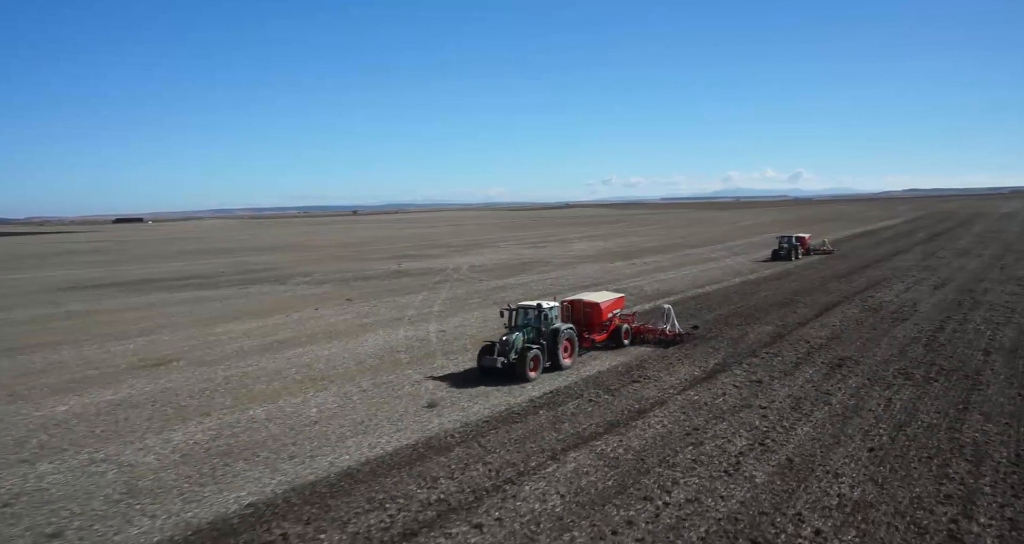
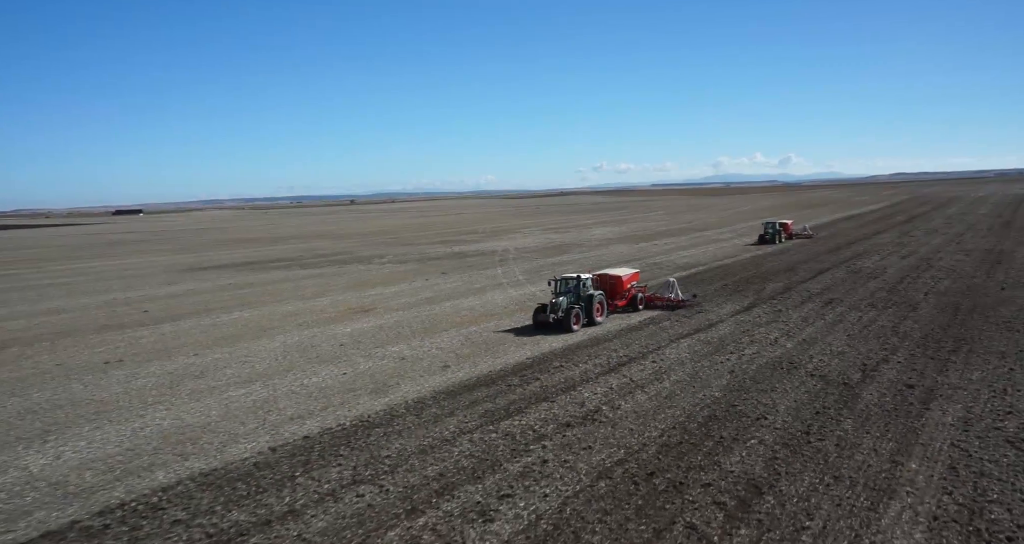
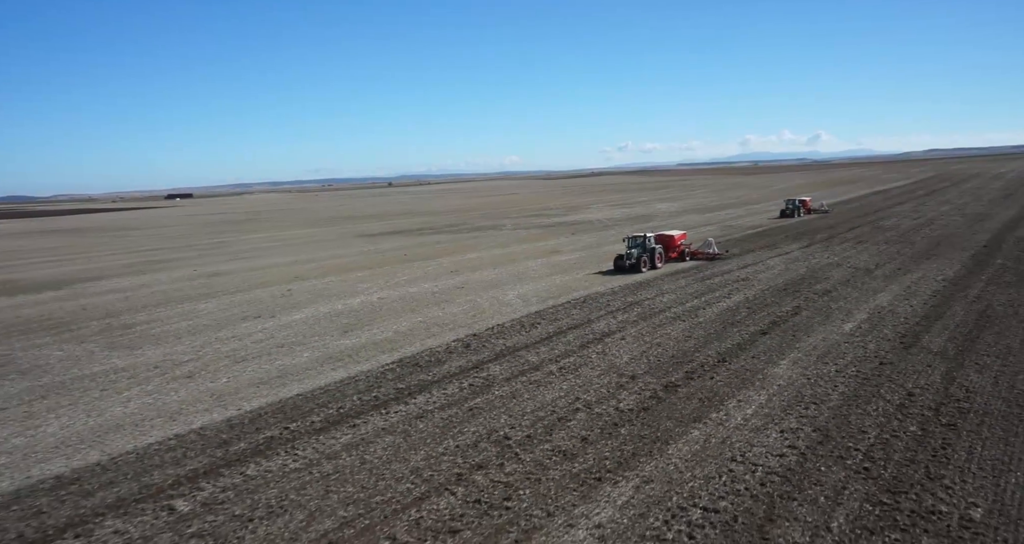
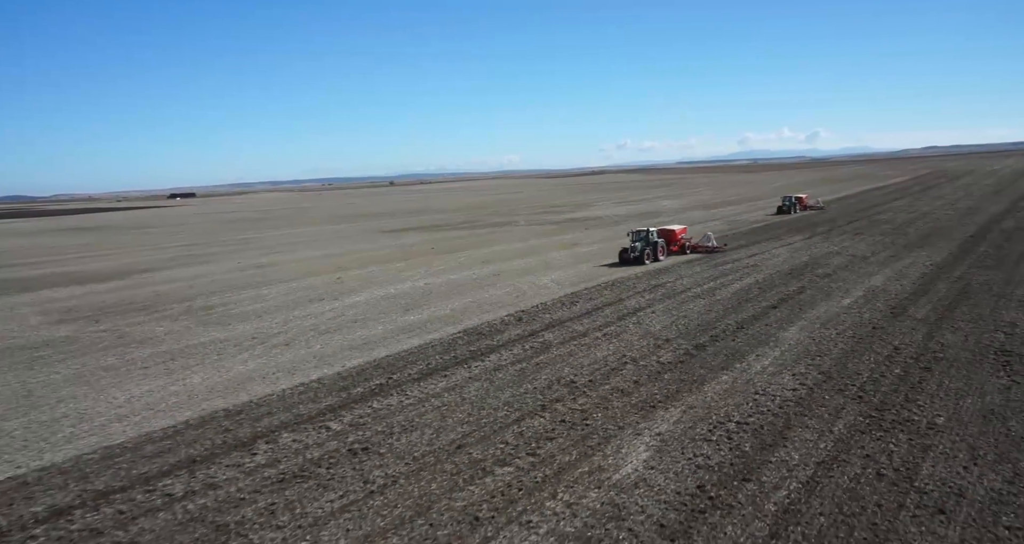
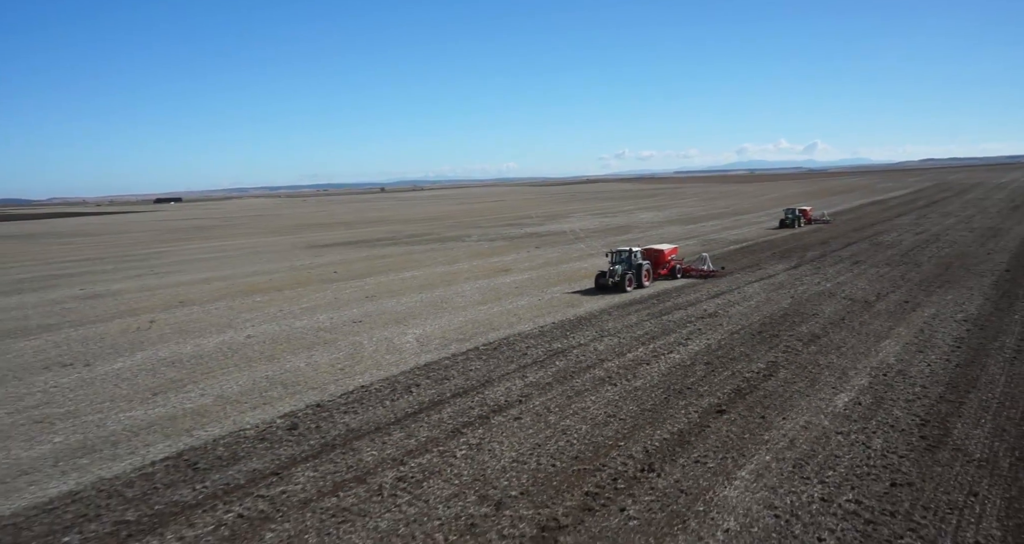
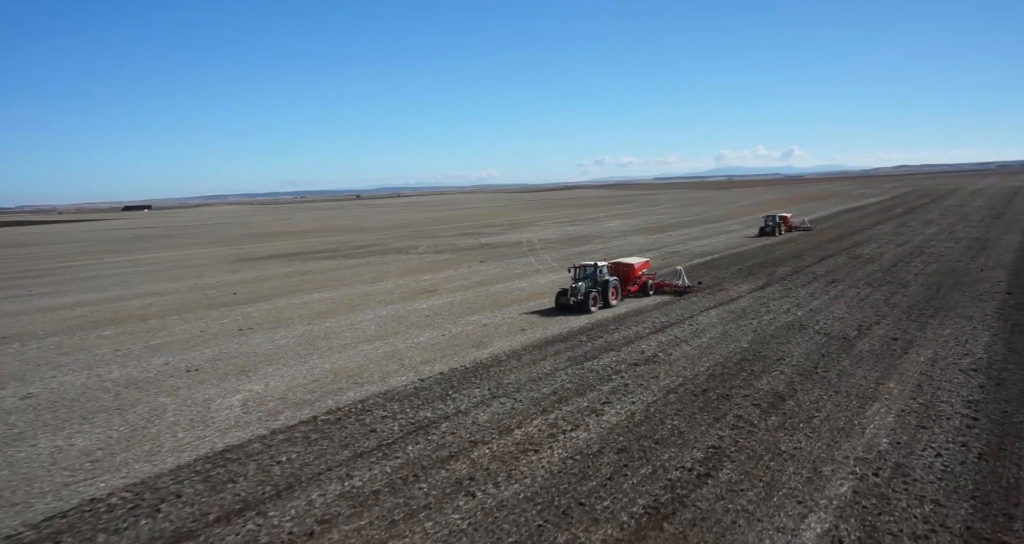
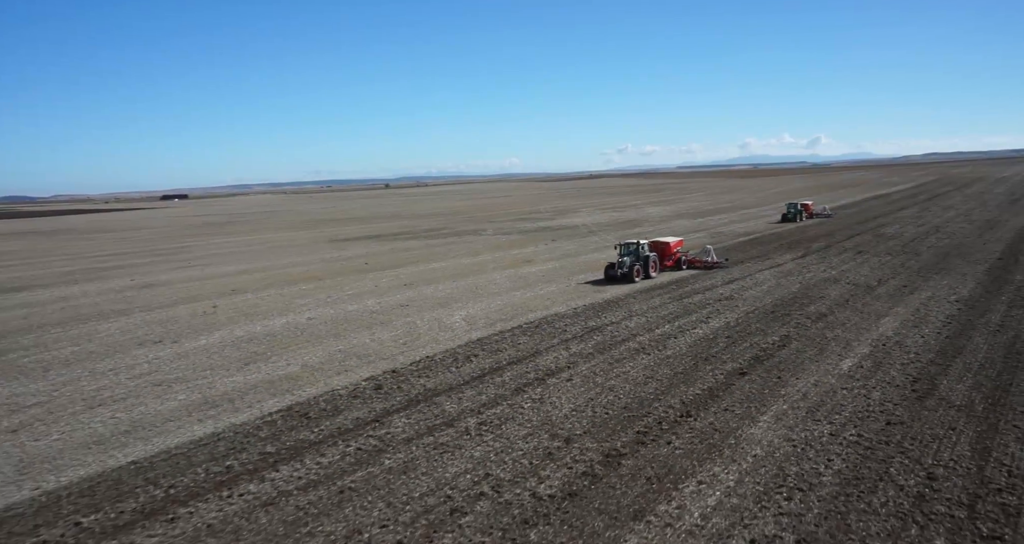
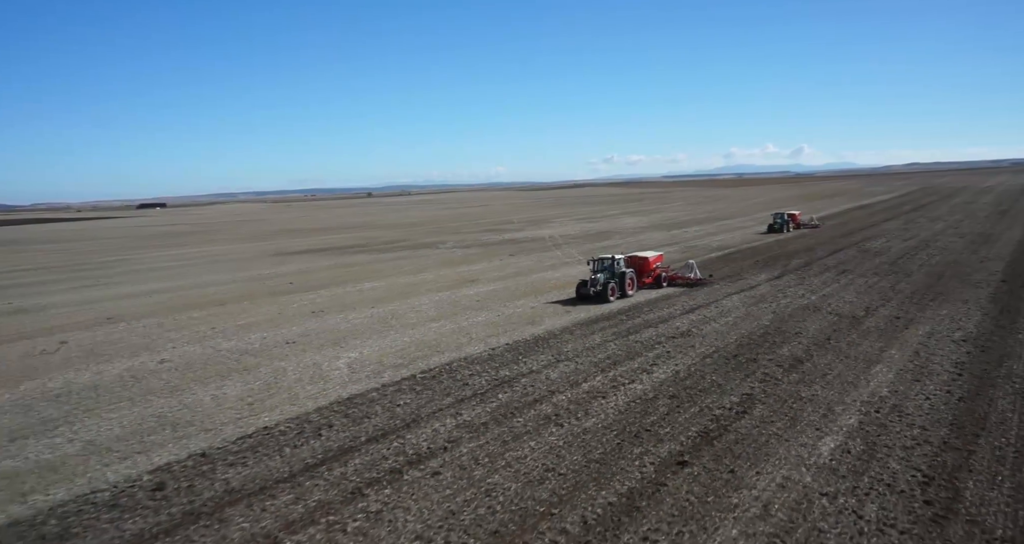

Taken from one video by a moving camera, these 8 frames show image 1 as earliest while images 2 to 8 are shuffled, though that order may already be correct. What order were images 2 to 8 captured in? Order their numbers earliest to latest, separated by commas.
2, 6, 8, 5, 7, 3, 4
